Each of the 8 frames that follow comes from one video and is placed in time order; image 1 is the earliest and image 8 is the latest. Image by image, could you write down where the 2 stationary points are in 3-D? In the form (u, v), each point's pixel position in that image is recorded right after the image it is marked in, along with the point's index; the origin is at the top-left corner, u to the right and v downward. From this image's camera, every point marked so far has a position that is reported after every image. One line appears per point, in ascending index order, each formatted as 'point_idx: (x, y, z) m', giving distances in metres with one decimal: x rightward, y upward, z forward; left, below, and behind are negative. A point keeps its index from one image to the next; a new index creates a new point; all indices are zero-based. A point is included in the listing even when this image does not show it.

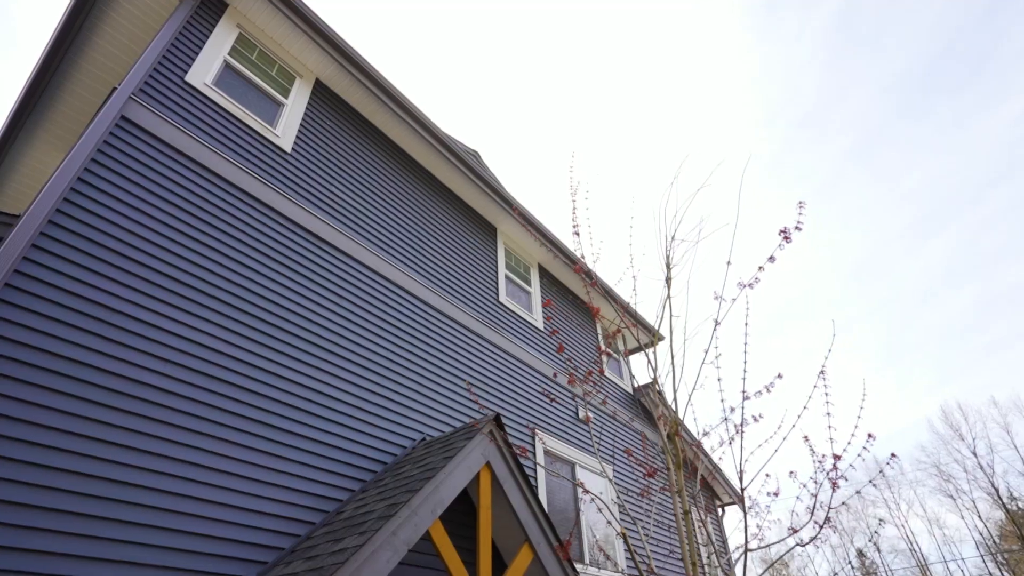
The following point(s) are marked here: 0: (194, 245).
0: (-2.3, +0.3, +4.5) m
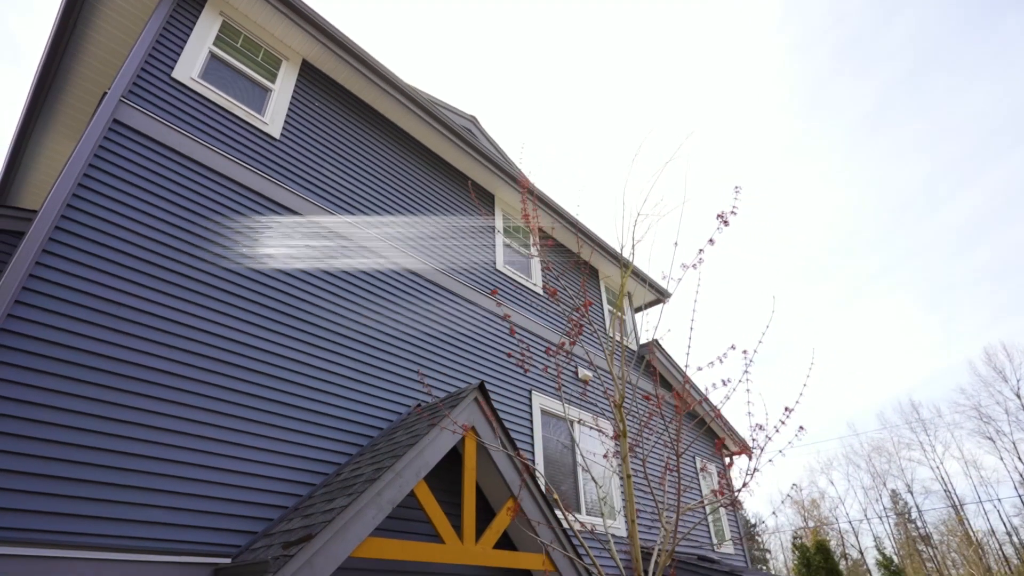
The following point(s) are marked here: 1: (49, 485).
0: (-2.5, +0.4, +4.8) m
1: (-2.7, -1.0, +3.6) m
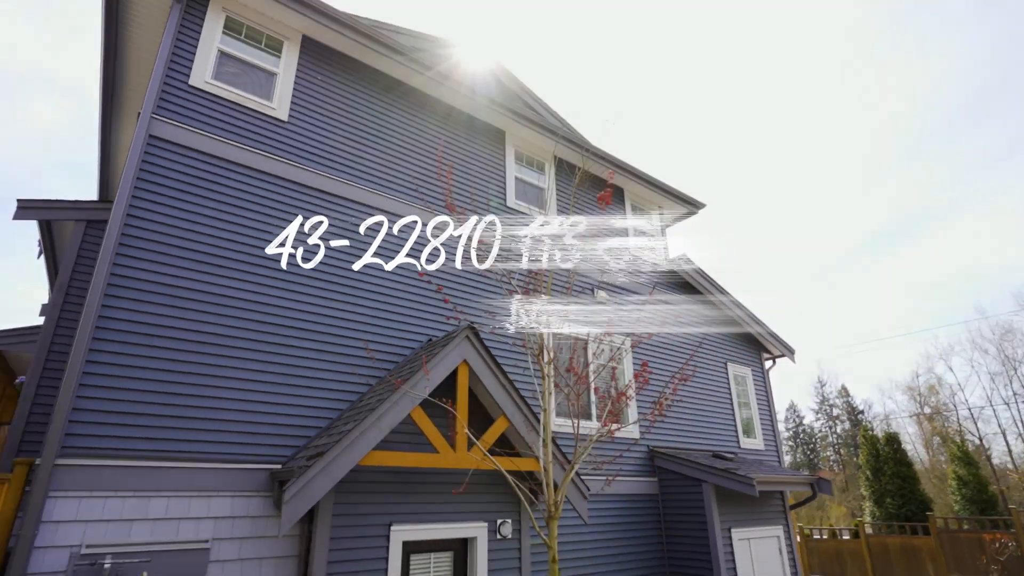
0: (-2.8, +0.7, +5.9) m
1: (-3.1, -1.0, +5.0) m
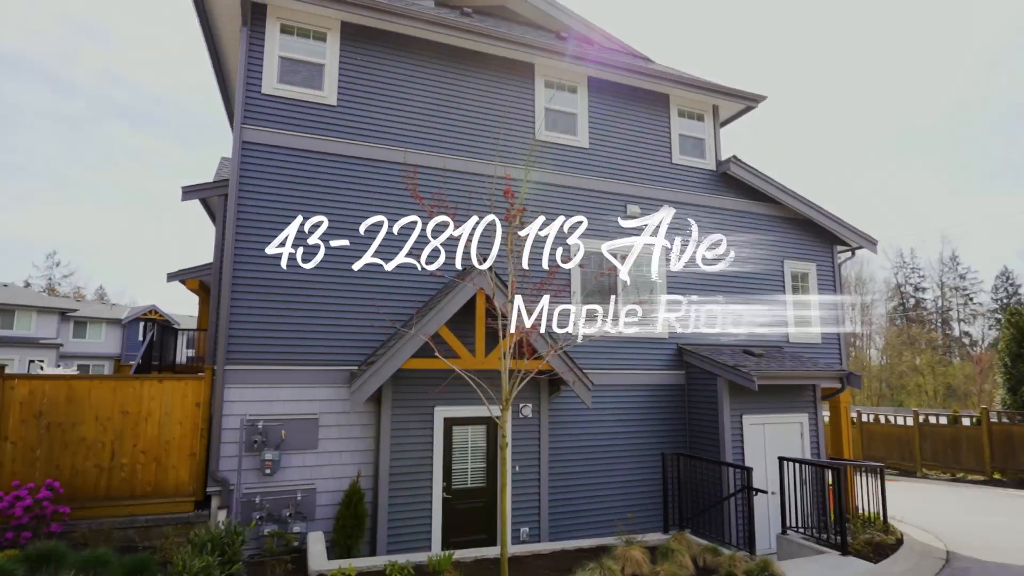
0: (-2.8, +1.3, +8.3) m
1: (-3.2, -0.6, +7.7) m
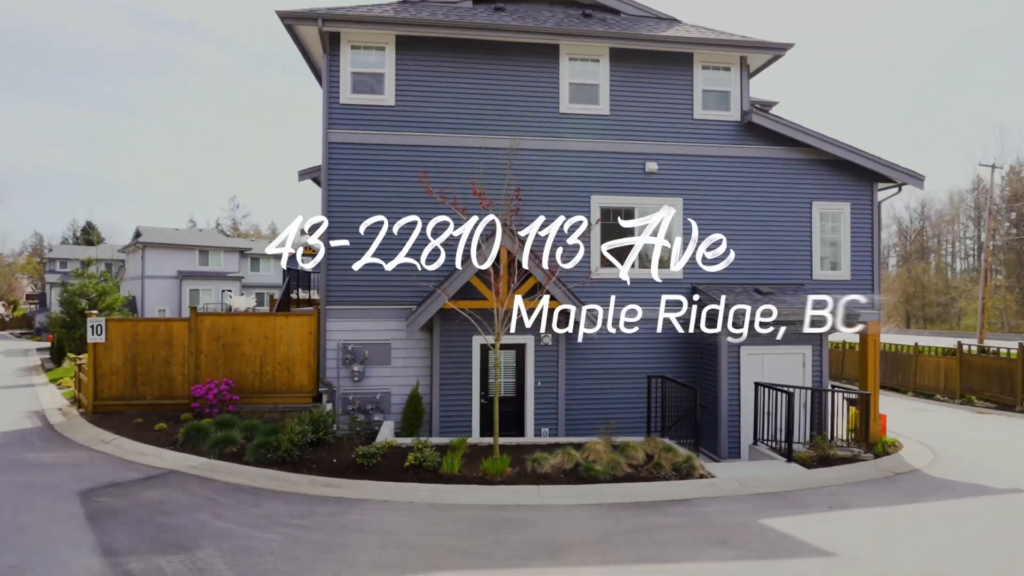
0: (-2.5, +2.0, +11.2) m
1: (-2.9, +0.1, +11.0) m
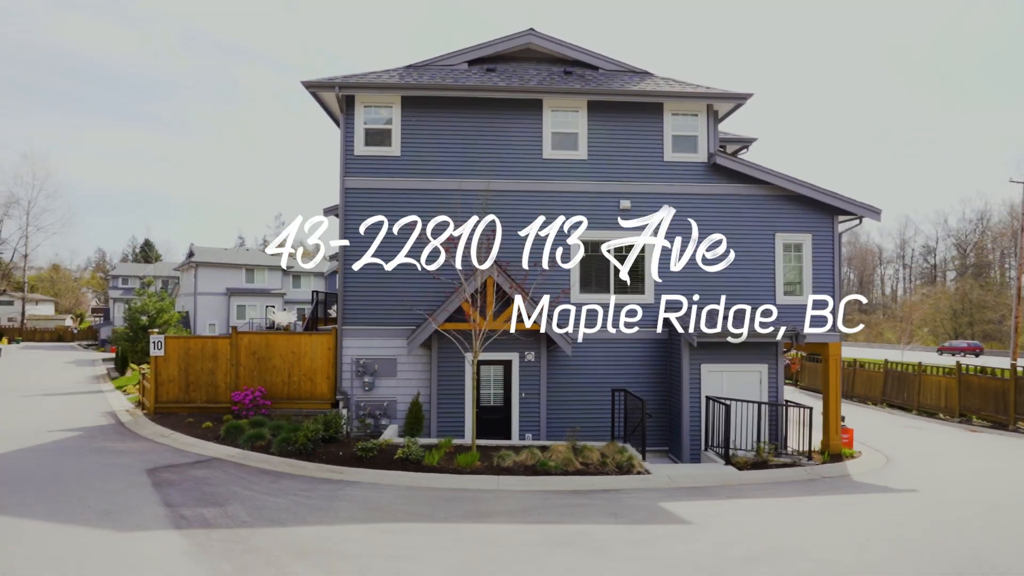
0: (-2.7, +1.5, +13.3) m
1: (-3.2, -0.4, +13.1) m
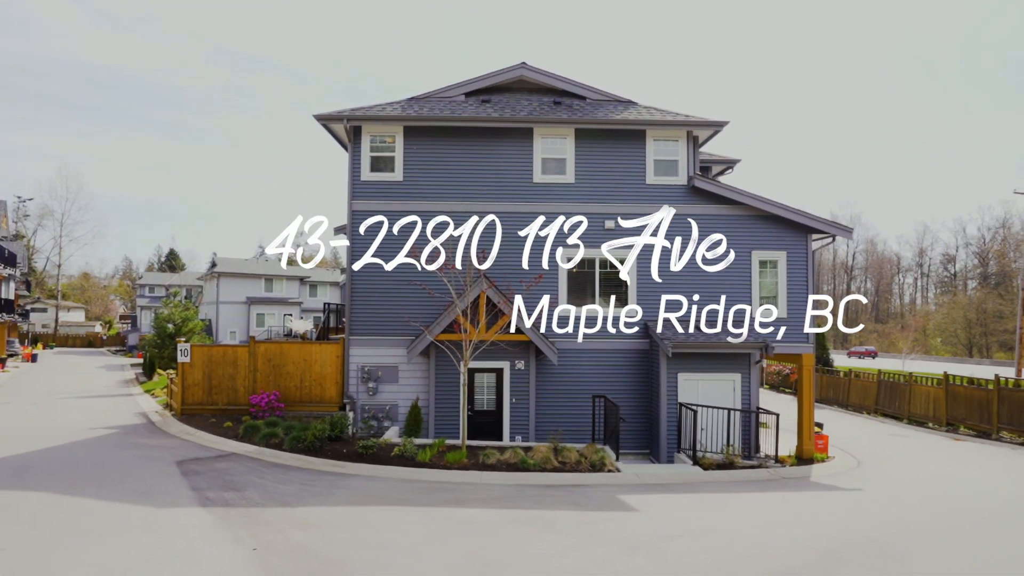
0: (-2.9, +1.2, +14.6) m
1: (-3.4, -0.7, +14.4) m
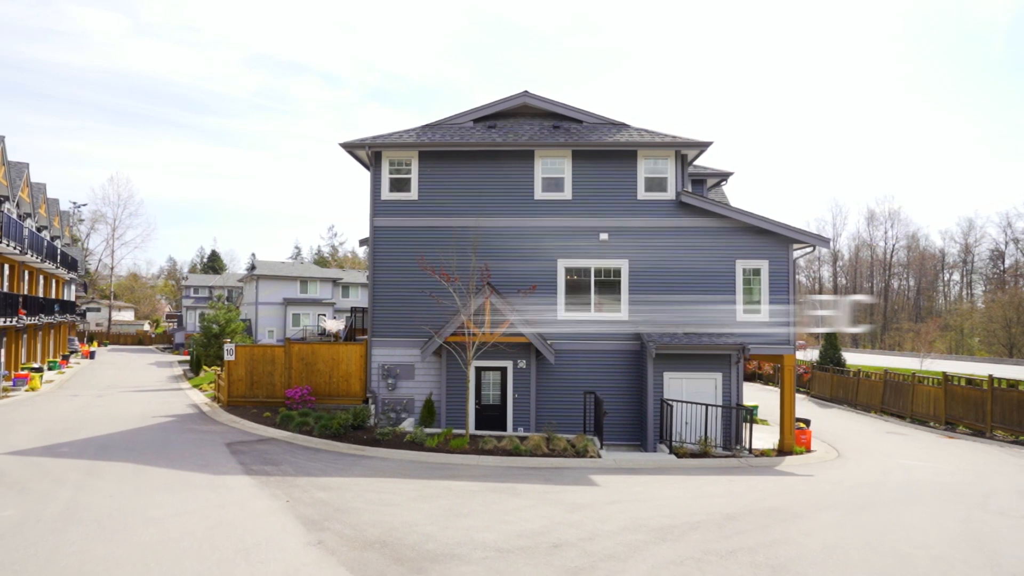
0: (-2.8, +1.0, +16.5) m
1: (-3.3, -0.9, +16.3) m
